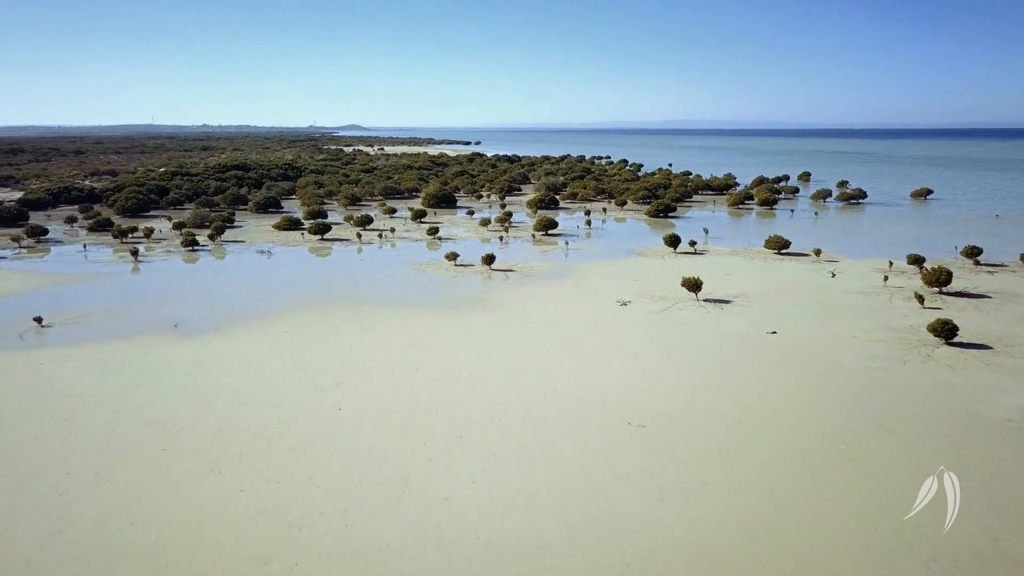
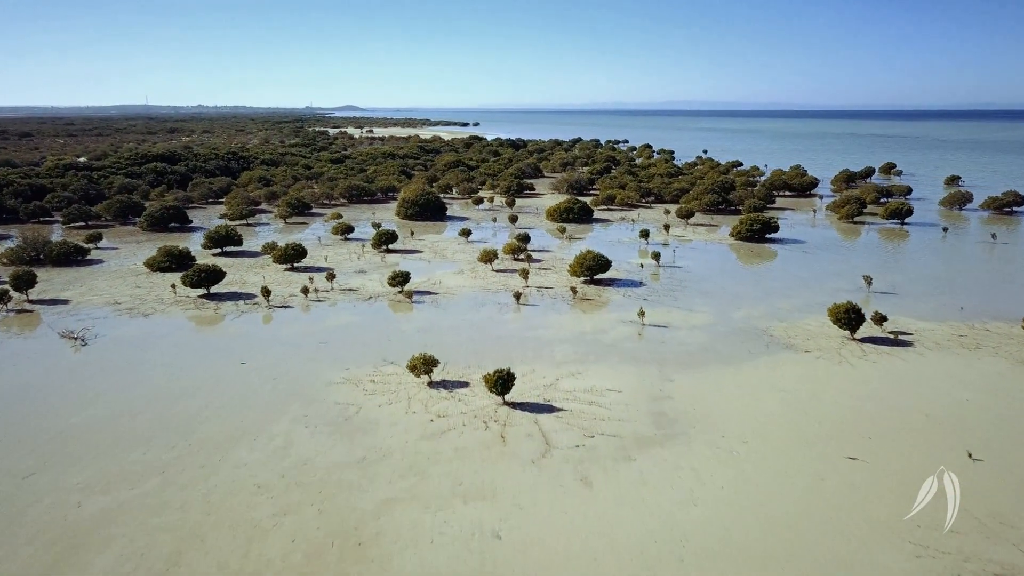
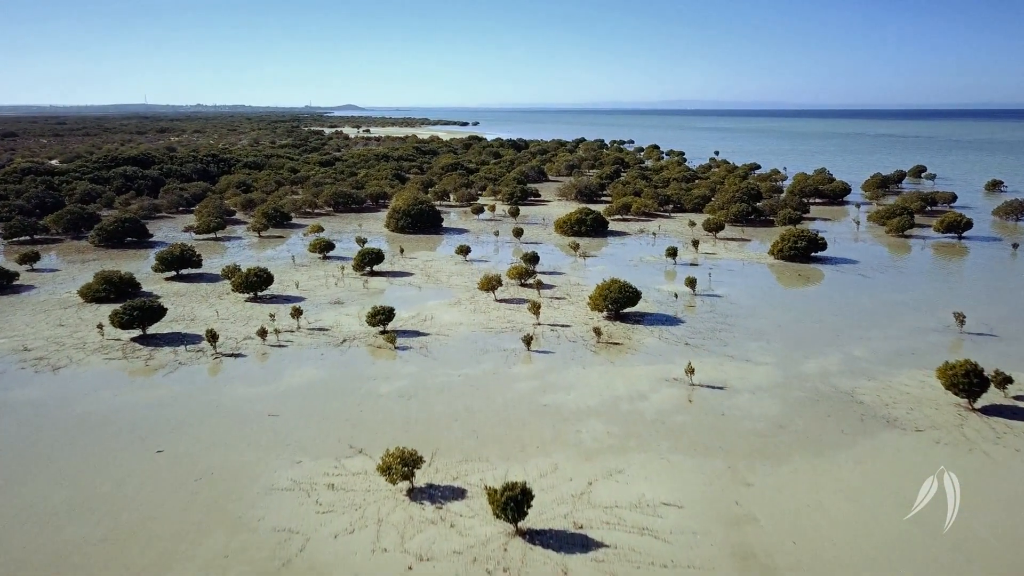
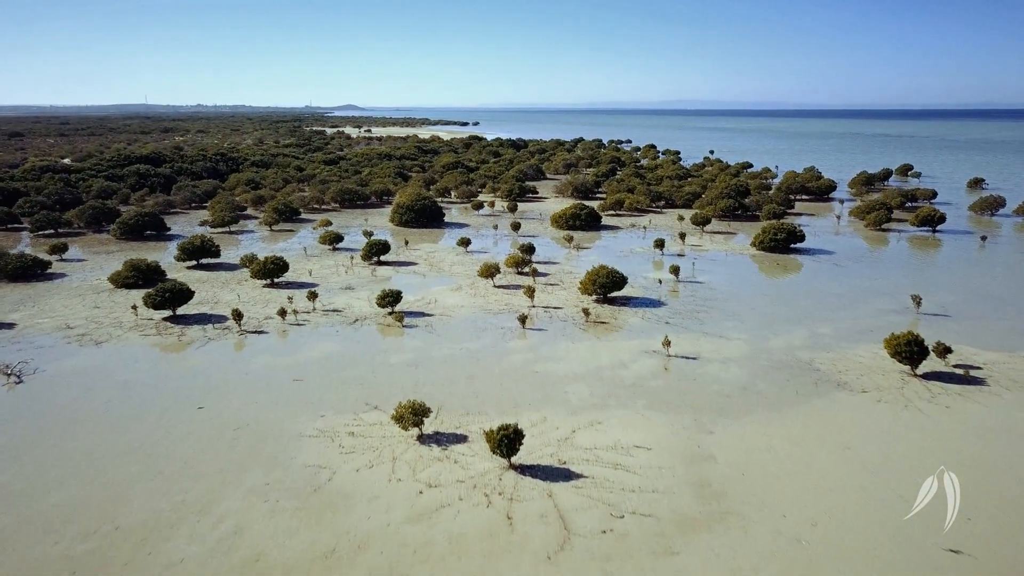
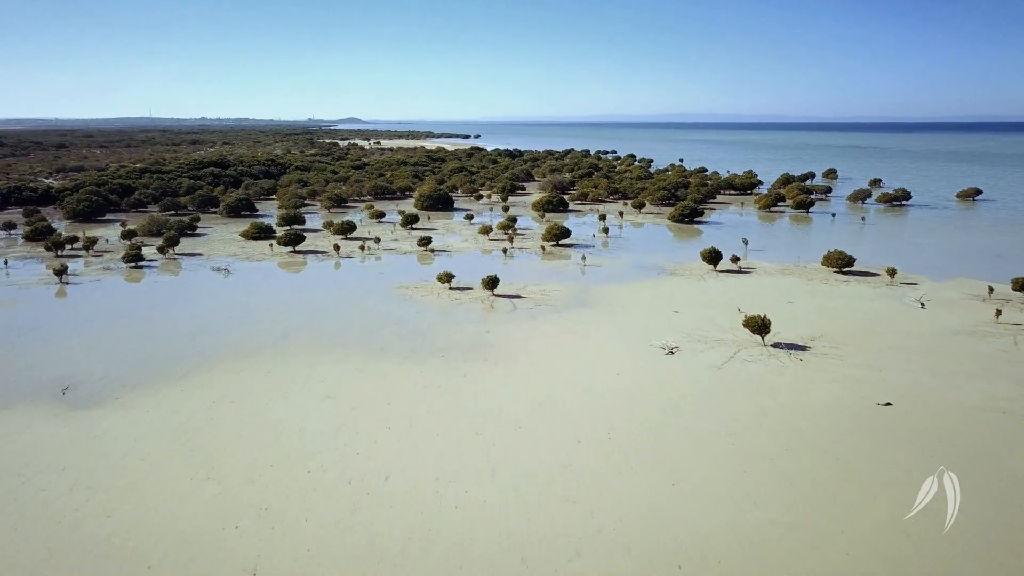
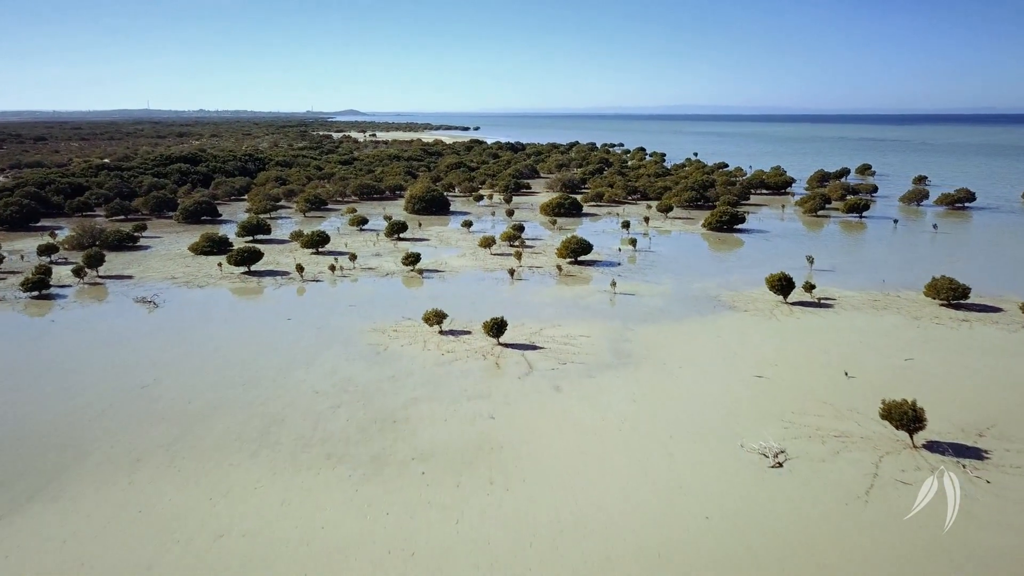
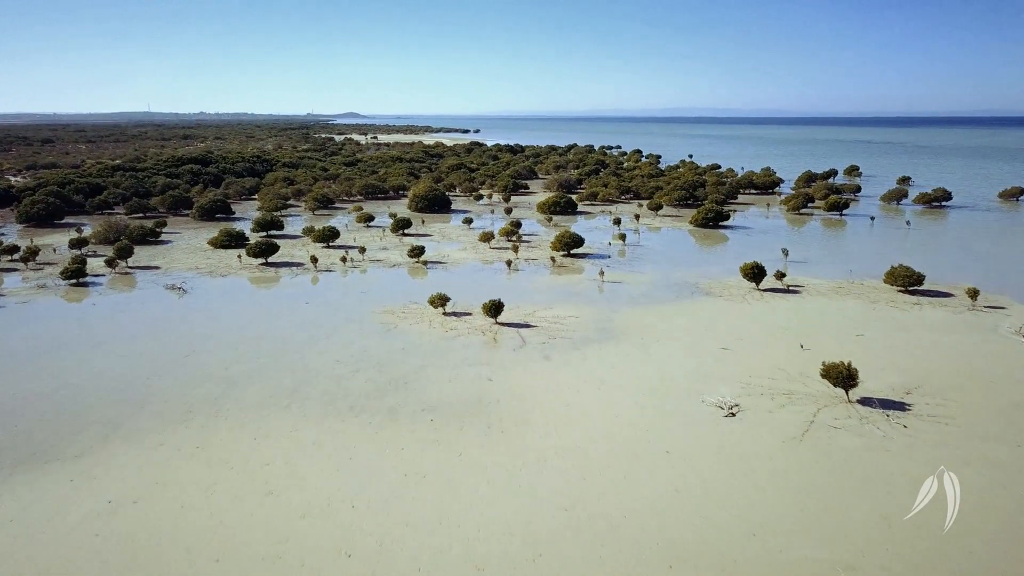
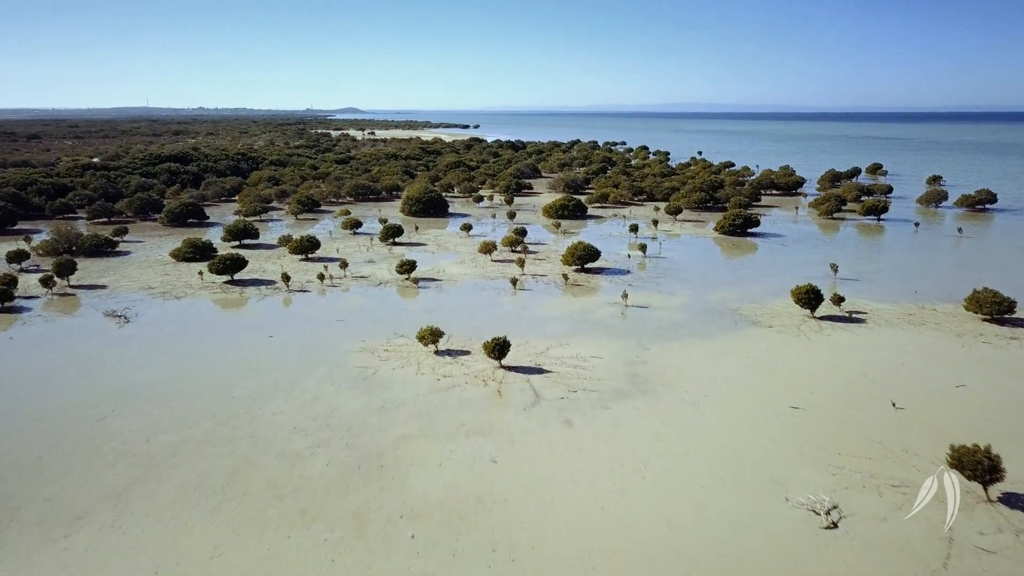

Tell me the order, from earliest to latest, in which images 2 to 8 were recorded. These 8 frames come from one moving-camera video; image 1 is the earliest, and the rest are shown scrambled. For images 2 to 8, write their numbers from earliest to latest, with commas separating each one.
5, 7, 6, 8, 2, 4, 3
